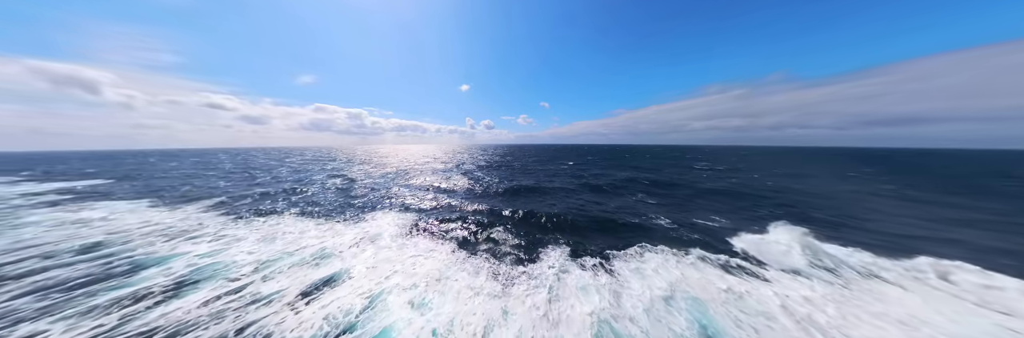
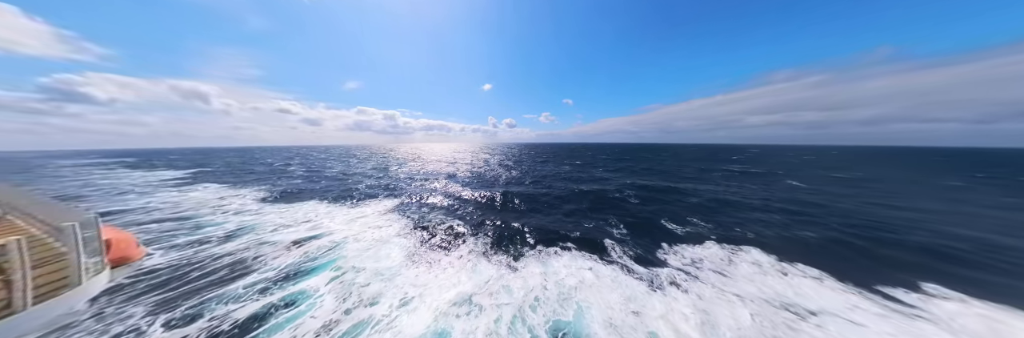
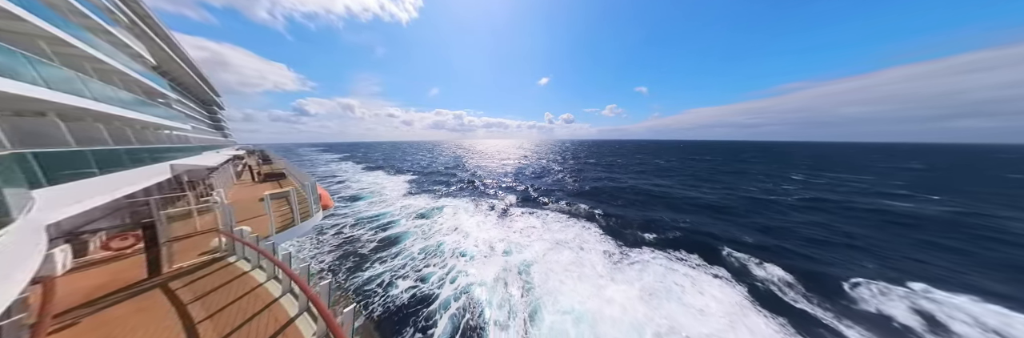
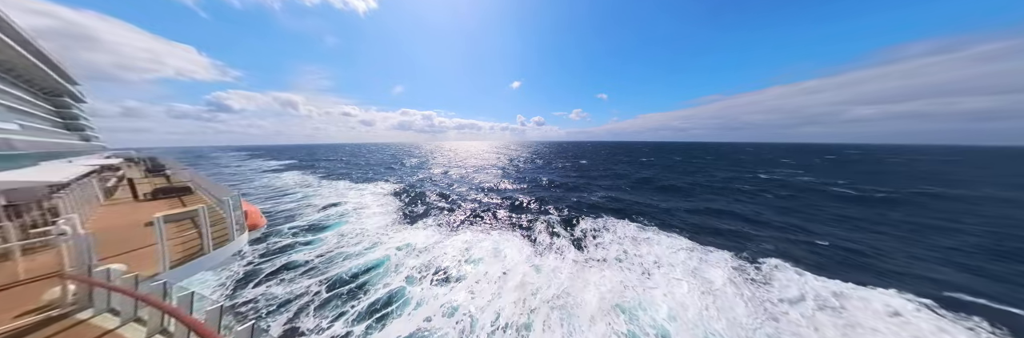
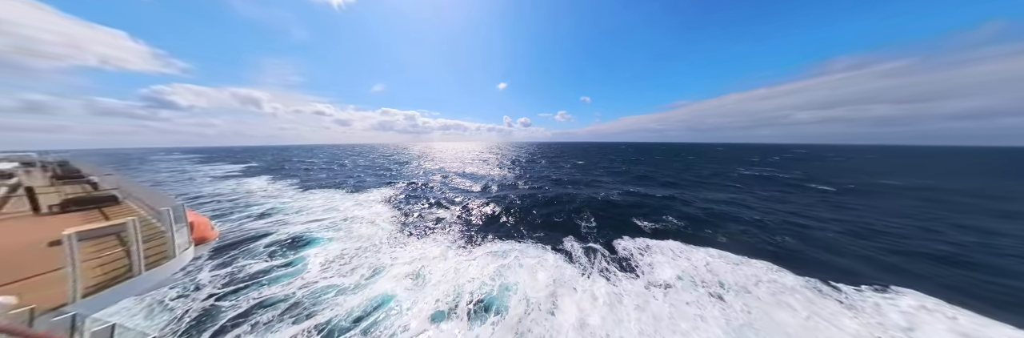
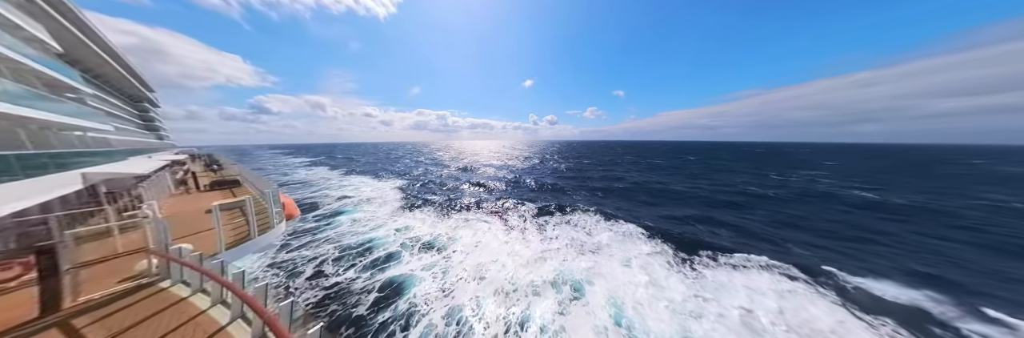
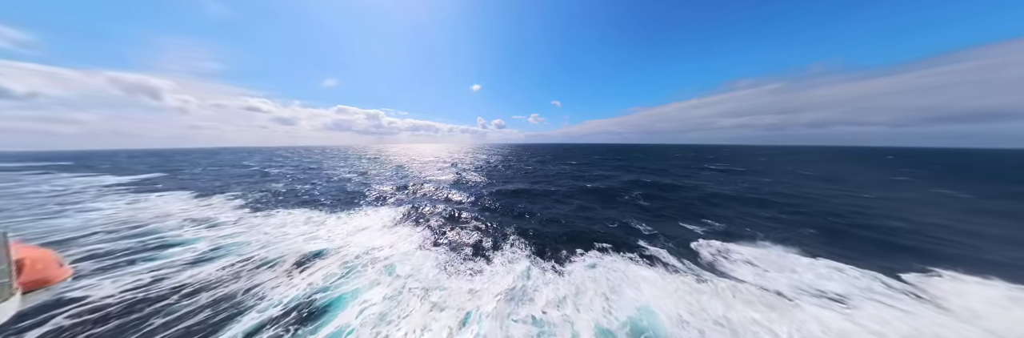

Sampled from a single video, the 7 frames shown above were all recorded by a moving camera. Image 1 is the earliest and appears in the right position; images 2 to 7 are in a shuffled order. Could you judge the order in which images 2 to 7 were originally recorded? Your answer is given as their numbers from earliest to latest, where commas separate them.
7, 2, 5, 4, 6, 3
